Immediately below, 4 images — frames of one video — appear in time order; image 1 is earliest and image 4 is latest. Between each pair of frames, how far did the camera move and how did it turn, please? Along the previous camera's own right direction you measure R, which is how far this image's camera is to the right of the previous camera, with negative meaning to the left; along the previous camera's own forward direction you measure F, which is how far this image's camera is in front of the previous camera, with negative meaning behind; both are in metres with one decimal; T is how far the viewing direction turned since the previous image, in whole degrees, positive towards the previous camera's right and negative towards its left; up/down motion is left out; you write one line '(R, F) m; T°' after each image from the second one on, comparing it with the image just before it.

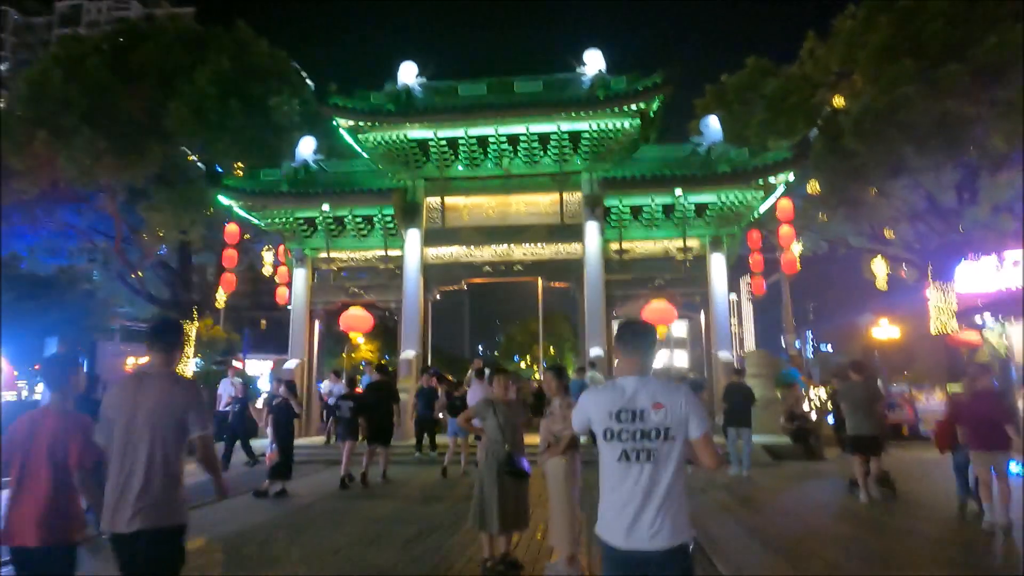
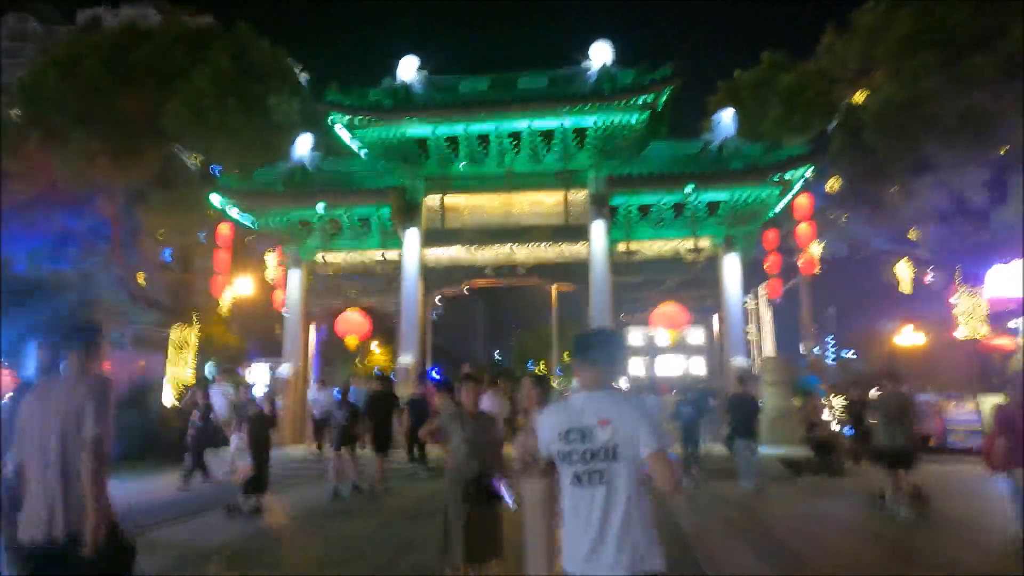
(+0.3, +0.7) m; -1°
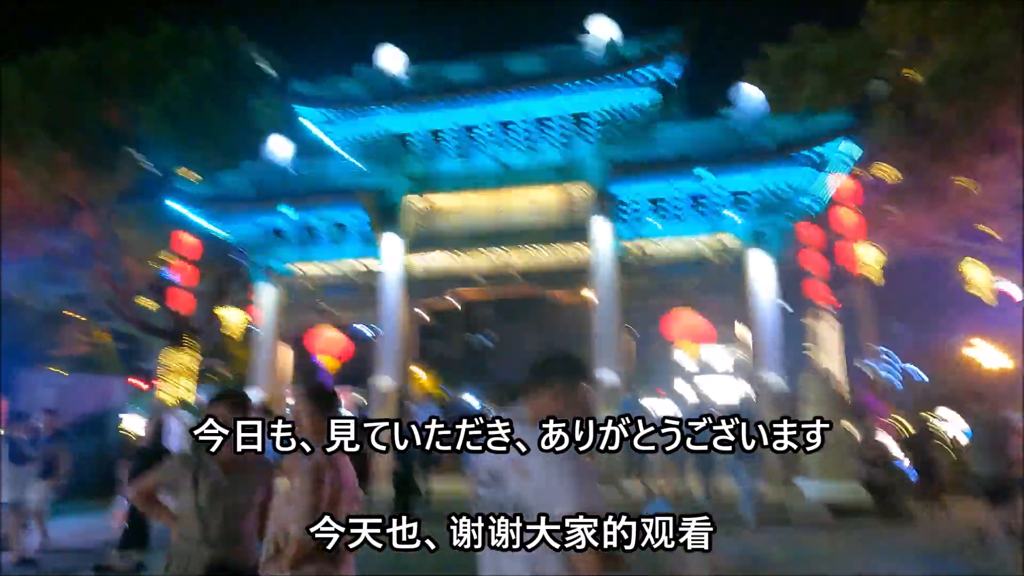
(+1.1, +2.0) m; -4°
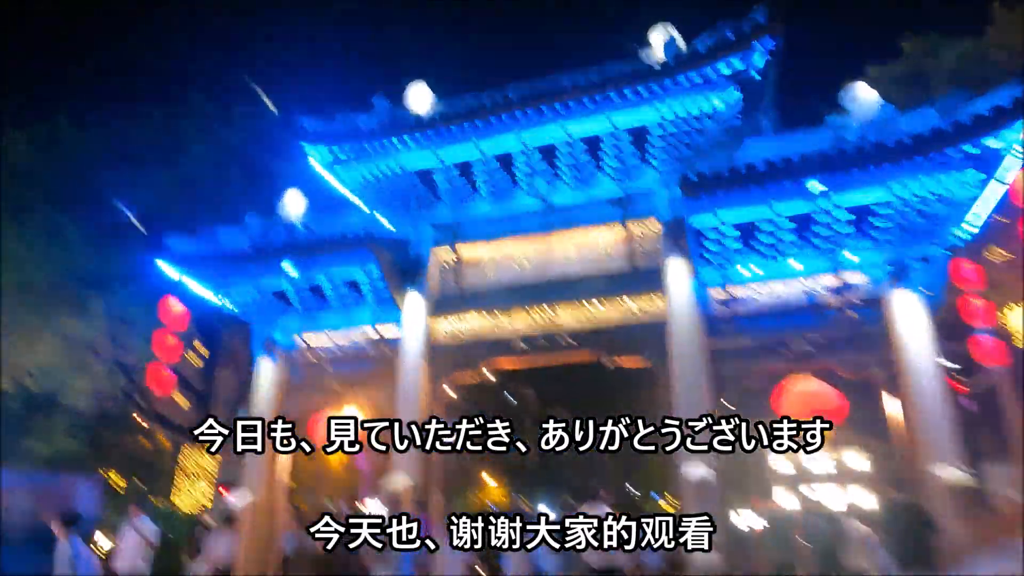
(+0.4, +2.9) m; -6°
